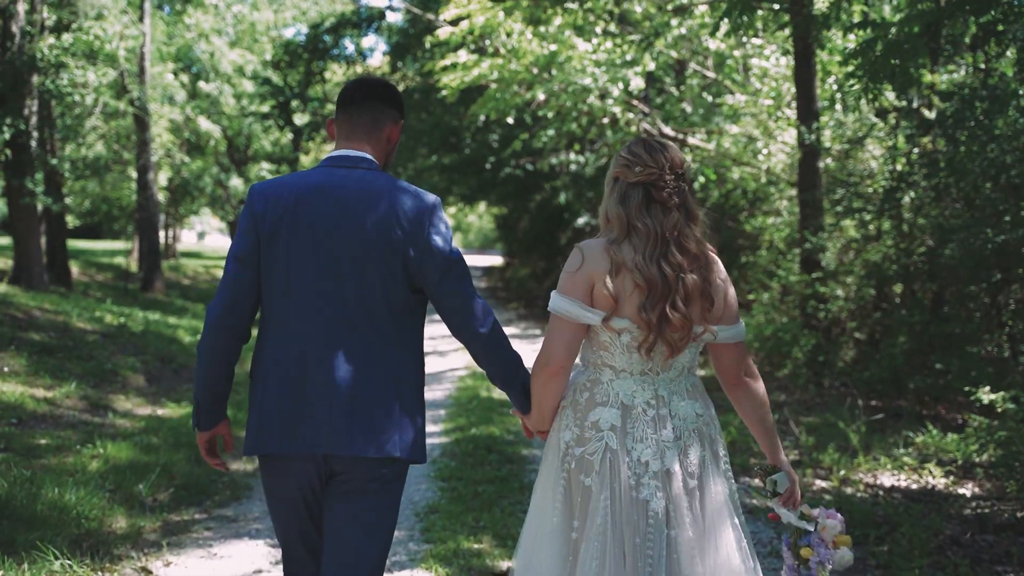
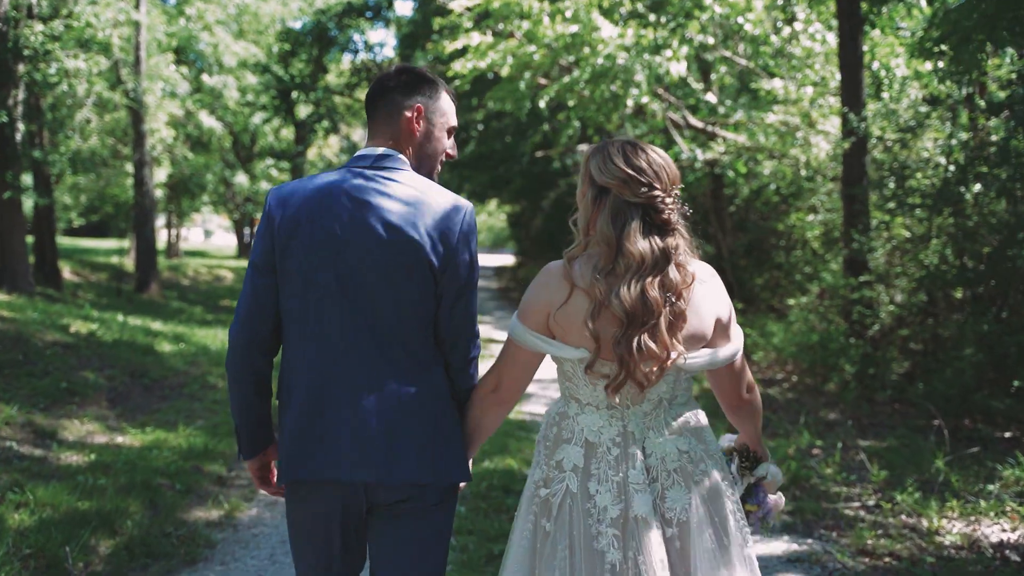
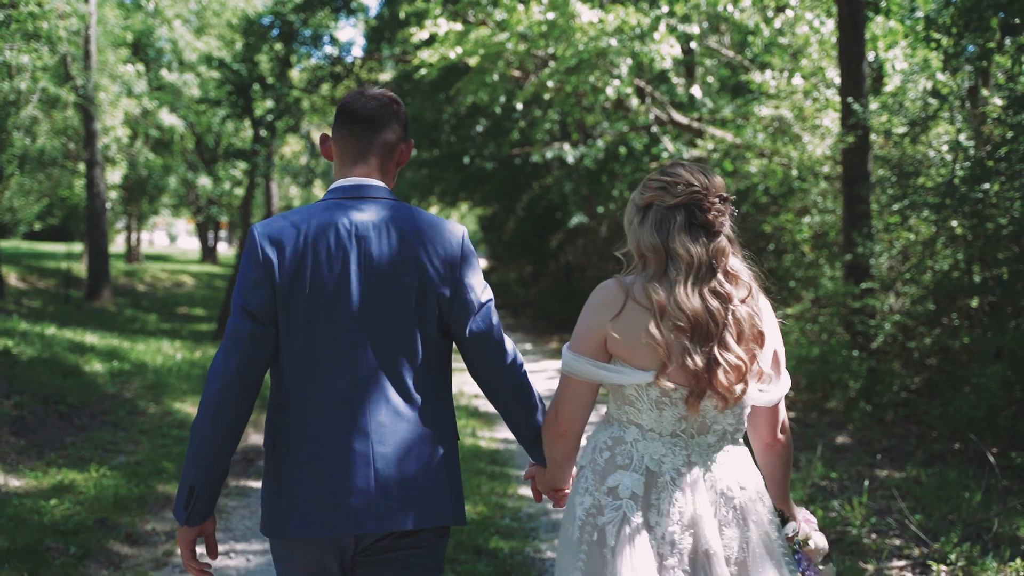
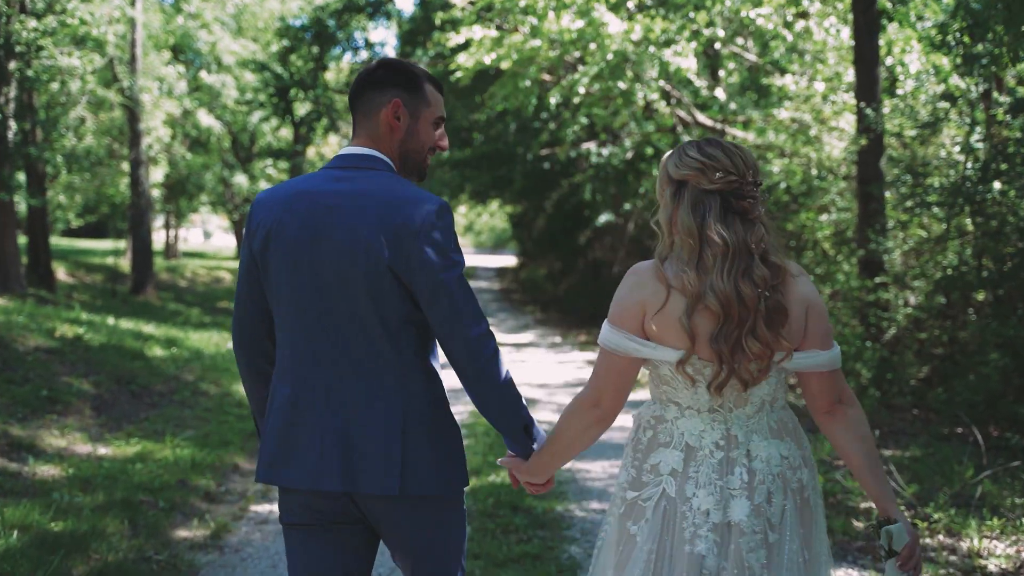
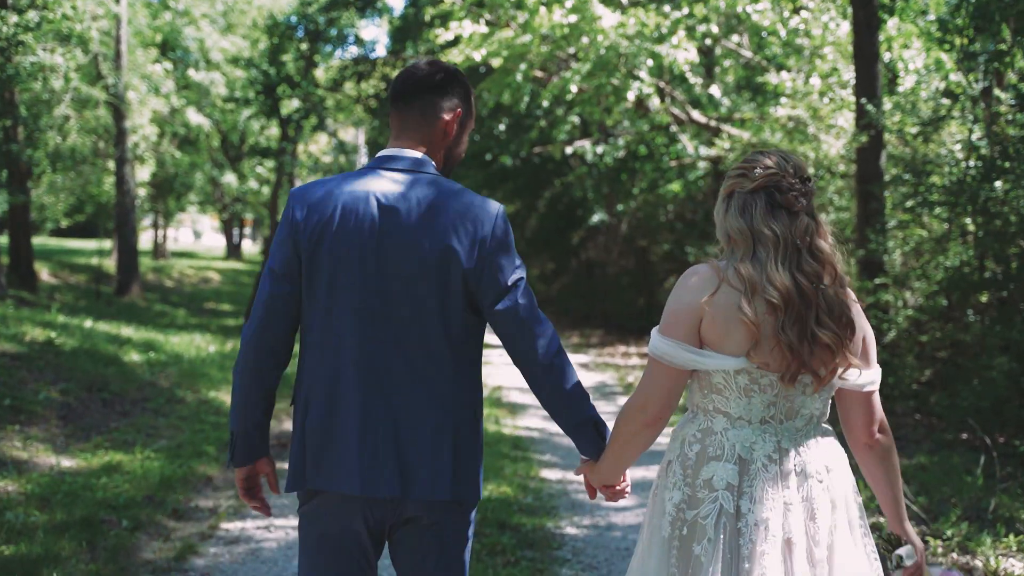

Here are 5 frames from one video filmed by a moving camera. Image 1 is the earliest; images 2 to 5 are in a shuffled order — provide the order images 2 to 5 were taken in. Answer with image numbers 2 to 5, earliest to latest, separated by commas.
2, 4, 5, 3
